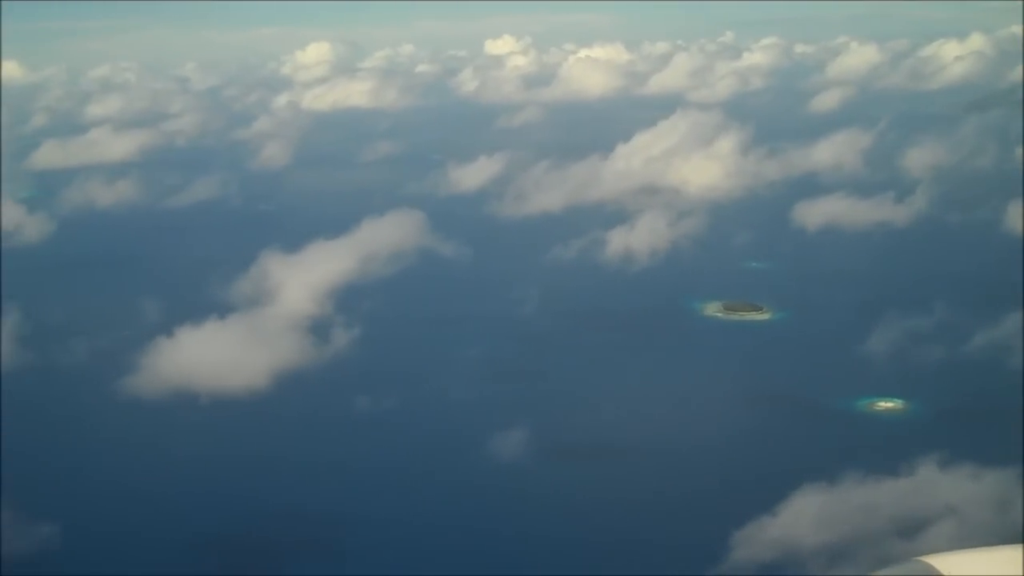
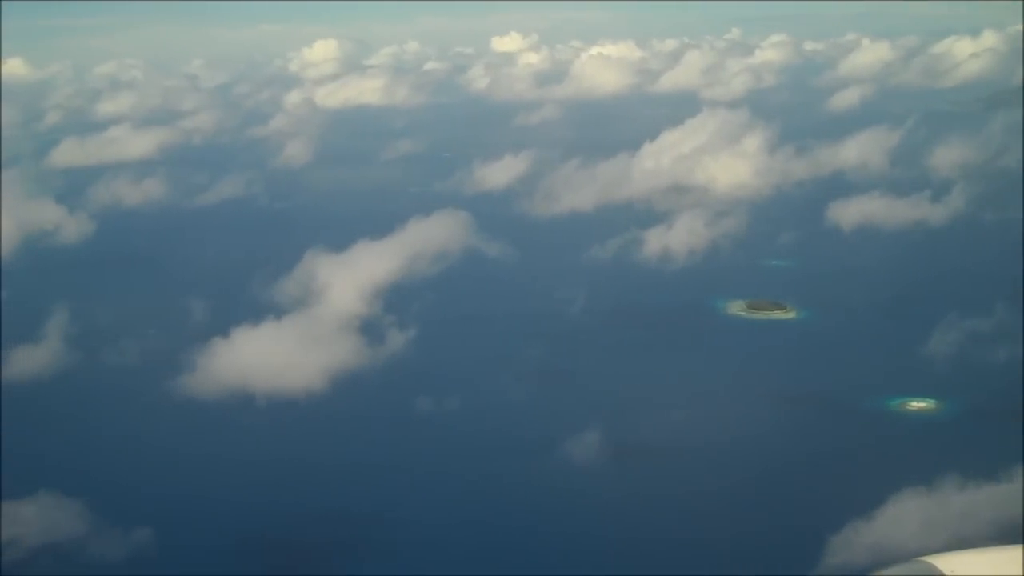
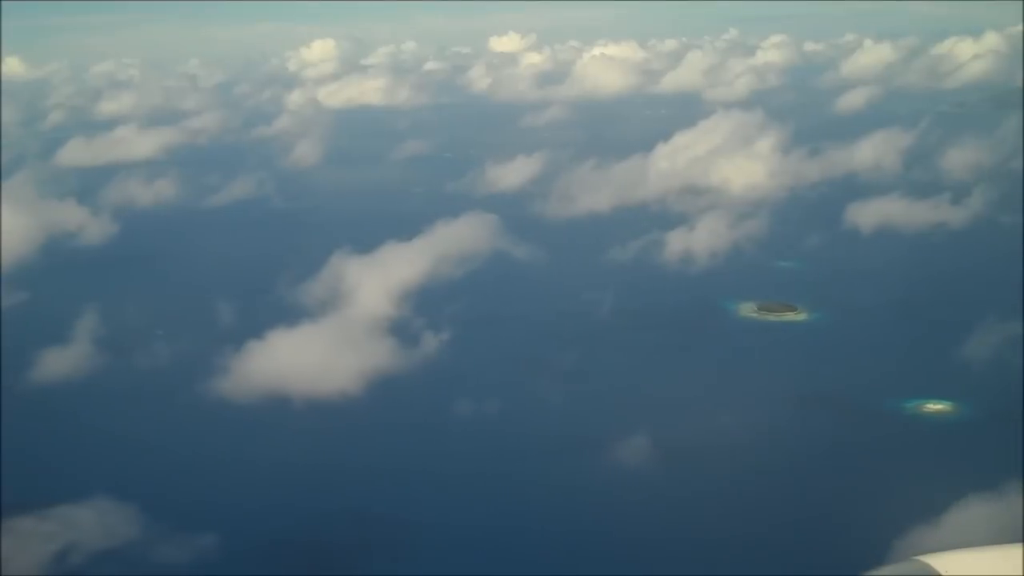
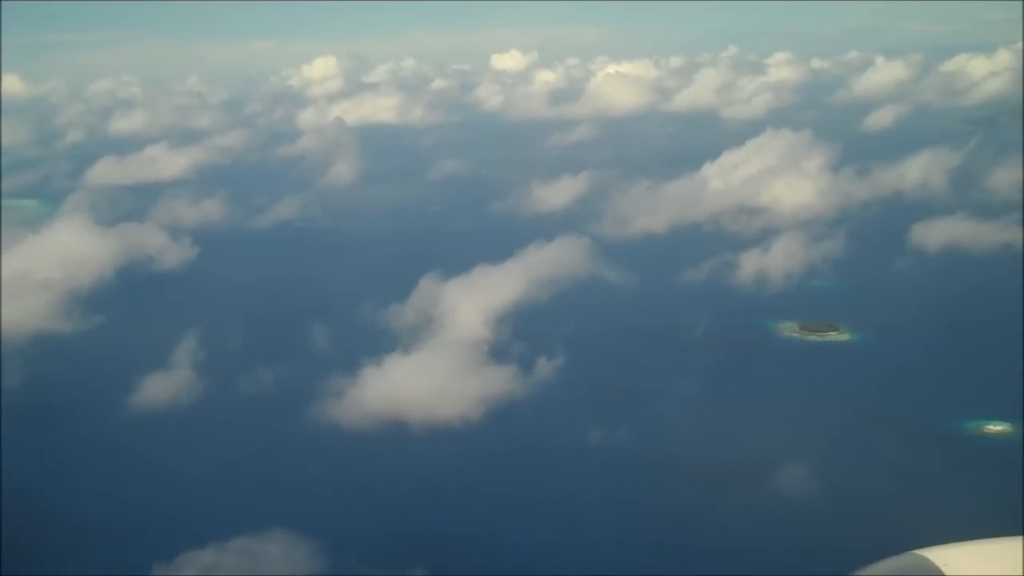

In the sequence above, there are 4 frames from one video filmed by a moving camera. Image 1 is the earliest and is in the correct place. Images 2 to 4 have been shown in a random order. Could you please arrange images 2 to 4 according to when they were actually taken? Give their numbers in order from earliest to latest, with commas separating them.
2, 3, 4
